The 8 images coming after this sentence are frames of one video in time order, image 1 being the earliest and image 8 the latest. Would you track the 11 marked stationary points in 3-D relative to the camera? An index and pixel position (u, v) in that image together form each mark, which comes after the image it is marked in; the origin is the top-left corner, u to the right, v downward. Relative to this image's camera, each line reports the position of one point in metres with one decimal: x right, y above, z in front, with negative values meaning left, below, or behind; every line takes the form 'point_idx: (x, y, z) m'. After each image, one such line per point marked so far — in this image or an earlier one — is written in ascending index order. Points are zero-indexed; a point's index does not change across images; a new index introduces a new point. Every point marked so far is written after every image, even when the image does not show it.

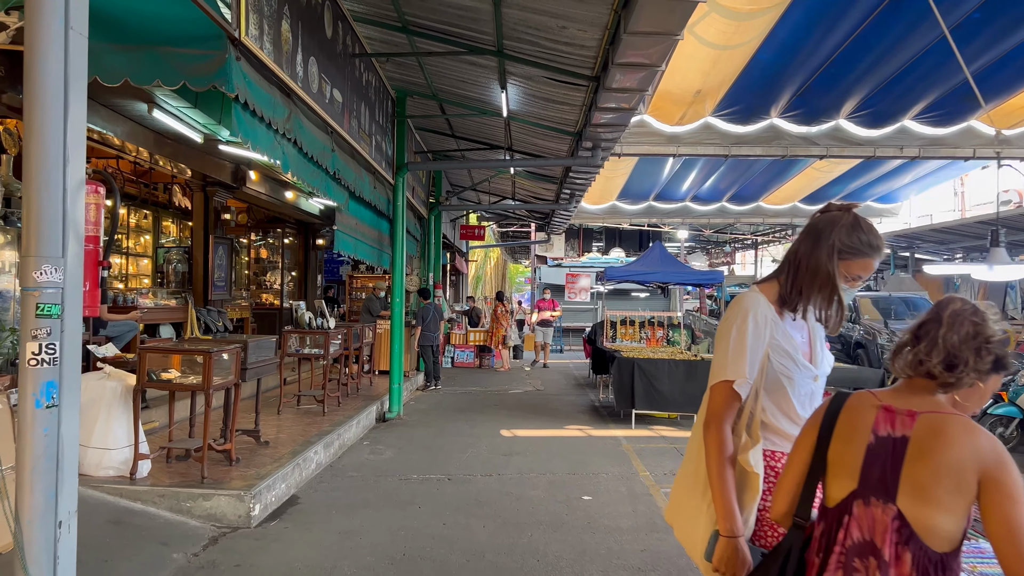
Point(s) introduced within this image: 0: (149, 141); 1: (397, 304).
0: (-2.7, +1.1, +6.1) m
1: (-1.1, -0.2, +7.9) m
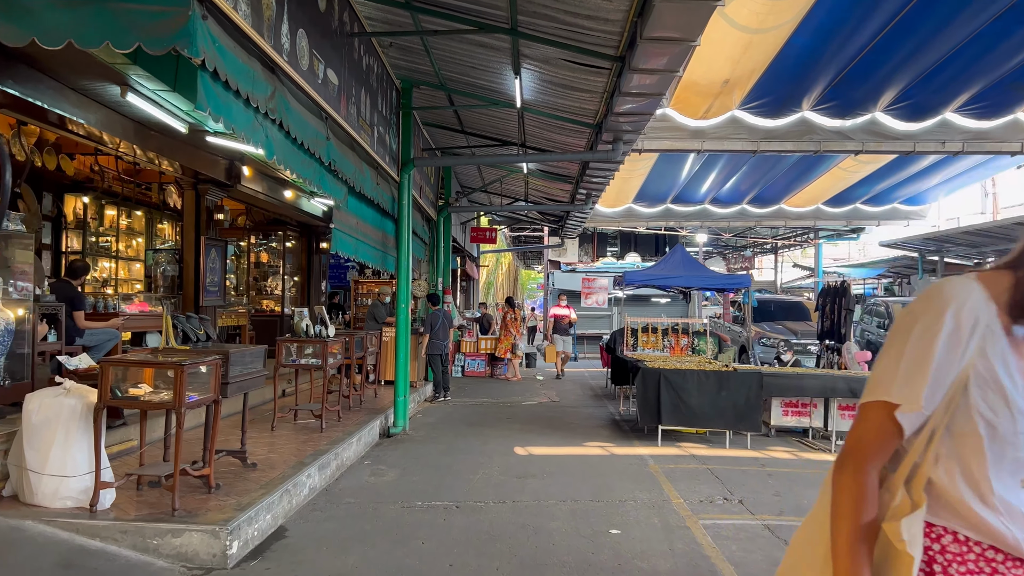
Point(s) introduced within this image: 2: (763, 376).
0: (-2.6, +1.1, +5.5) m
1: (-1.0, -0.2, +7.3) m
2: (+2.0, -0.7, +6.5) m
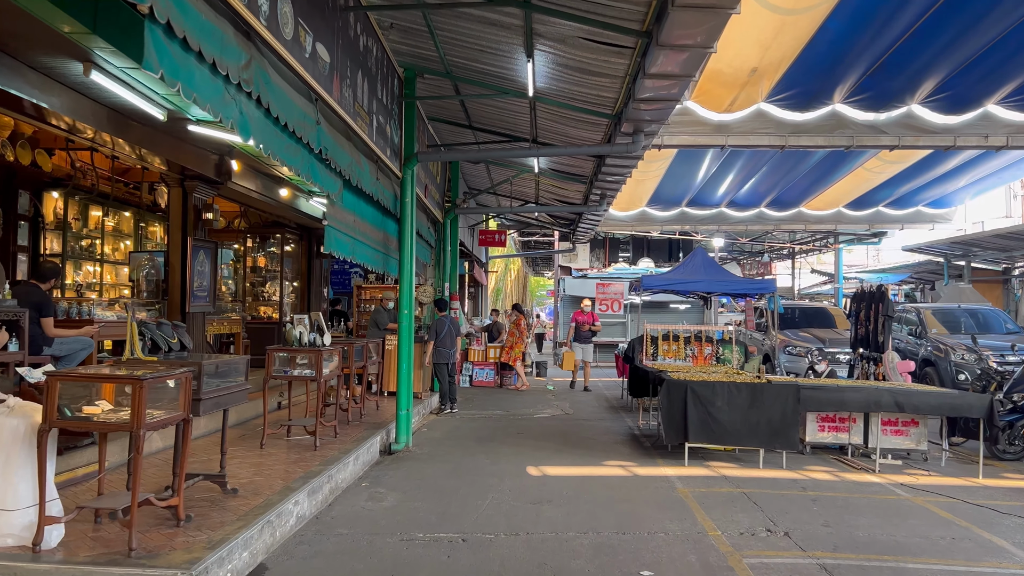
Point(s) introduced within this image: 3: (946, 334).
0: (-2.5, +1.0, +5.0) m
1: (-0.9, -0.2, +6.8) m
2: (+2.1, -0.7, +5.9) m
3: (+5.6, -0.6, +10.5) m
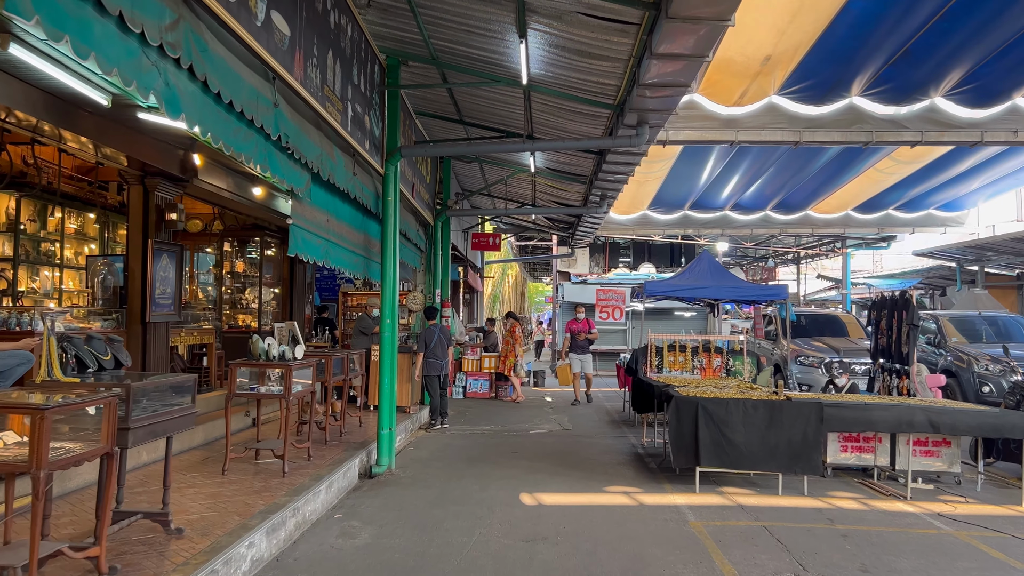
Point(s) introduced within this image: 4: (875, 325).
0: (-2.6, +1.0, +4.4) m
1: (-0.9, -0.3, +6.2) m
2: (+2.1, -0.8, +5.3) m
3: (+5.6, -0.7, +10.0) m
4: (+3.4, -0.4, +7.7) m
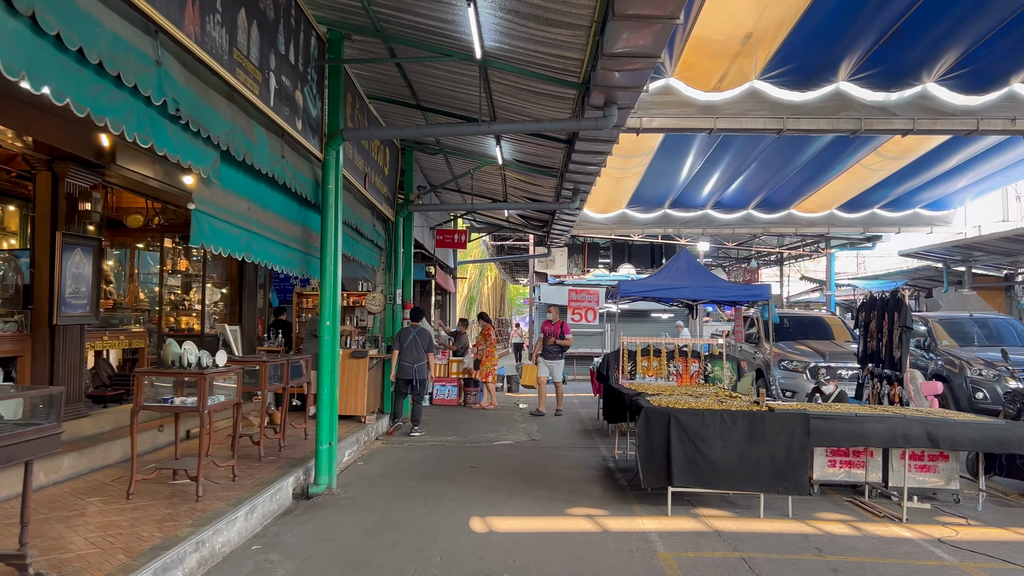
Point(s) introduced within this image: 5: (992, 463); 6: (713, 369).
0: (-2.9, +1.0, +3.8) m
1: (-1.3, -0.3, +5.6) m
2: (+1.8, -0.8, +4.8) m
3: (+5.2, -0.7, +9.4) m
4: (+3.1, -0.4, +7.1) m
5: (+3.2, -1.2, +5.4) m
6: (+1.7, -0.7, +7.1) m
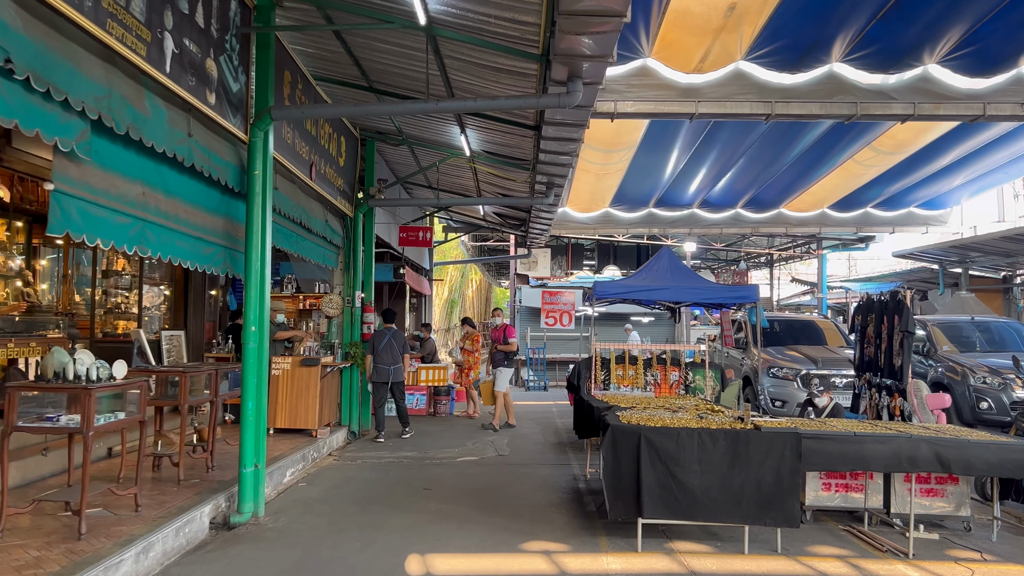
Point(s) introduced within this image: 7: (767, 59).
0: (-3.1, +1.0, +3.1) m
1: (-1.5, -0.3, +4.9) m
2: (+1.5, -0.8, +4.1) m
3: (+4.8, -0.7, +8.8) m
4: (+2.8, -0.4, +6.5) m
5: (+2.9, -1.2, +4.8) m
6: (+1.4, -0.7, +6.4) m
7: (+2.0, +1.8, +6.4) m
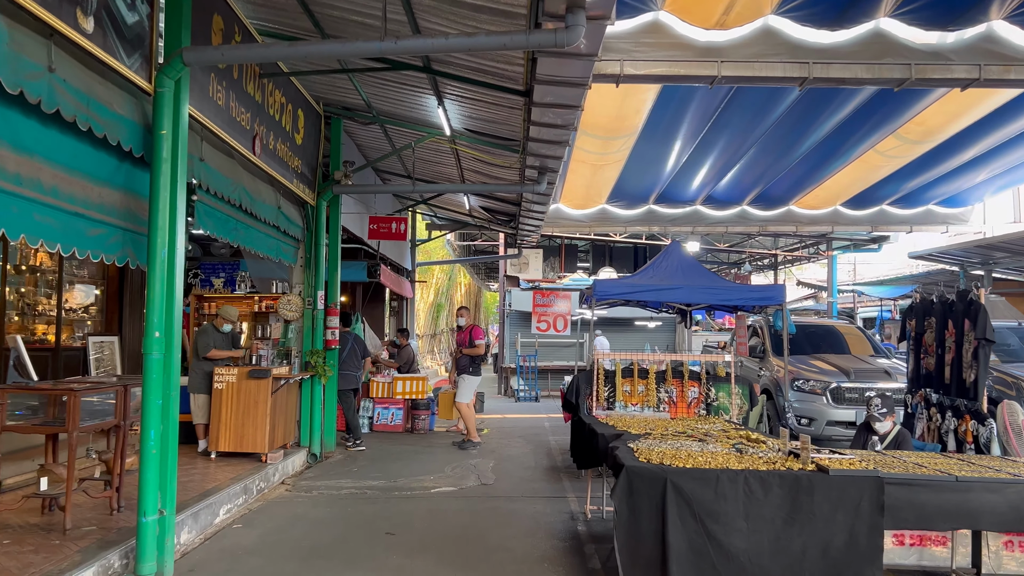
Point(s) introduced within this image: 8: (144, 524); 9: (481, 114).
0: (-3.2, +1.1, +2.0) m
1: (-1.6, -0.3, +3.8) m
2: (+1.4, -0.7, +3.0) m
3: (+4.7, -0.7, +7.8) m
4: (+2.7, -0.3, +5.4) m
5: (+2.8, -1.1, +3.7) m
6: (+1.3, -0.7, +5.3) m
7: (+1.9, +1.8, +5.3) m
8: (-1.7, -1.1, +3.7) m
9: (-0.2, +1.4, +6.6) m
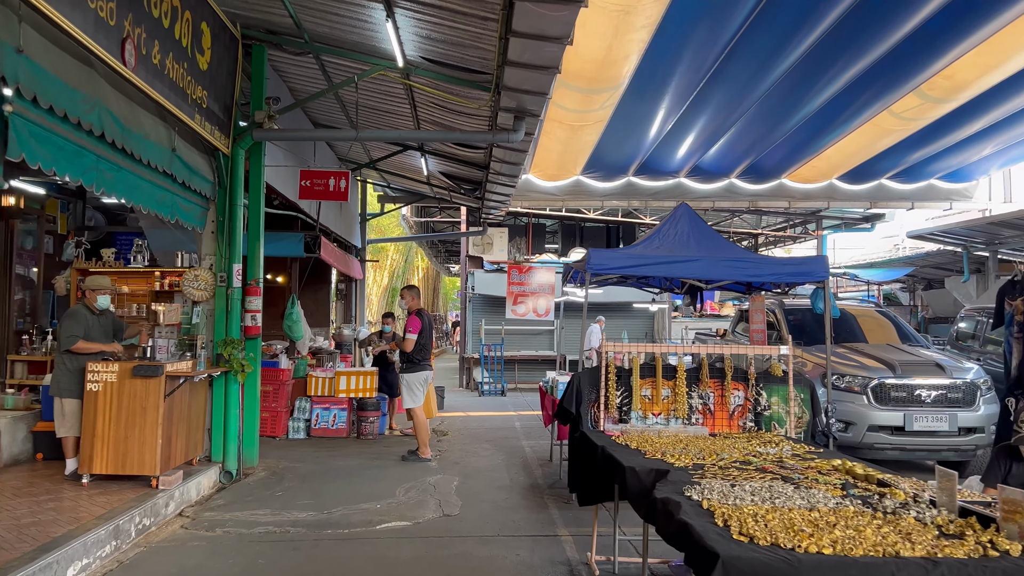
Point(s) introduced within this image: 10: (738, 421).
0: (-3.1, +1.2, +0.3) m
1: (-1.7, -0.1, +2.2) m
2: (+1.4, -0.6, +1.7) m
3: (+4.5, -0.5, +6.6) m
4: (+2.5, -0.2, +4.1) m
5: (+2.8, -1.0, +2.4) m
6: (+1.2, -0.5, +4.0) m
7: (+1.8, +2.0, +4.0) m
8: (-1.7, -0.9, +2.2) m
9: (-0.4, +1.6, +5.1) m
10: (+1.1, -0.6, +3.8) m
